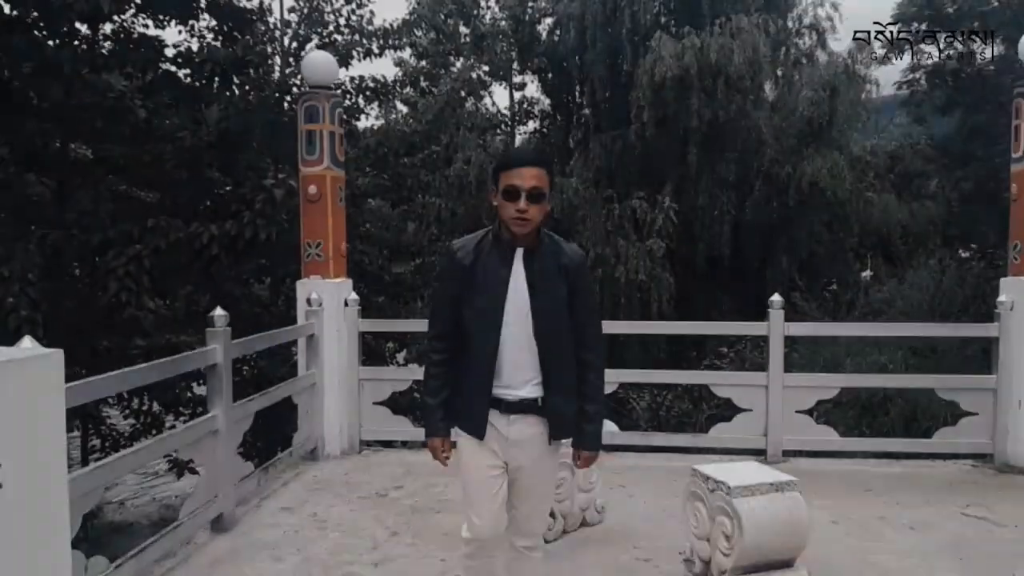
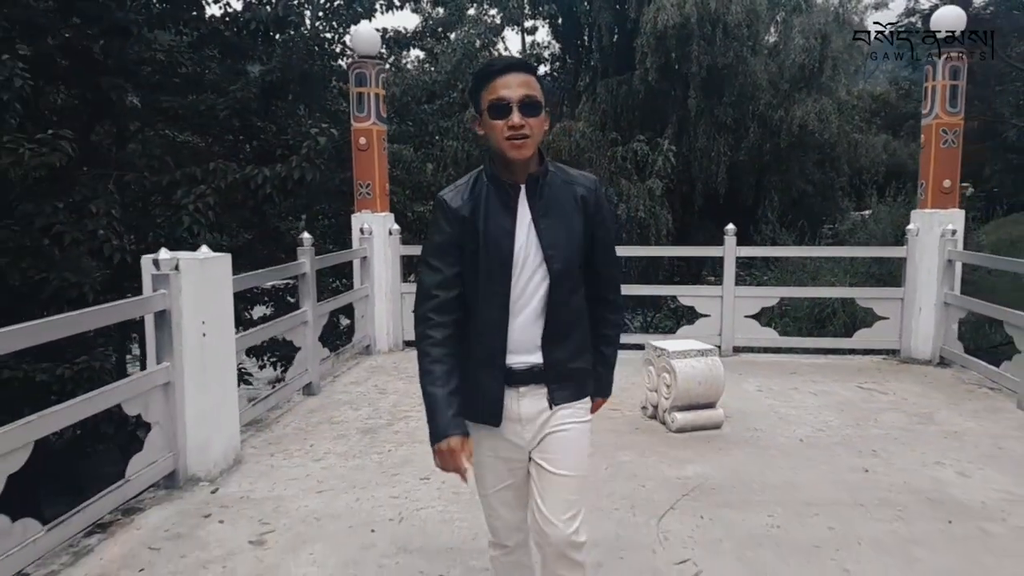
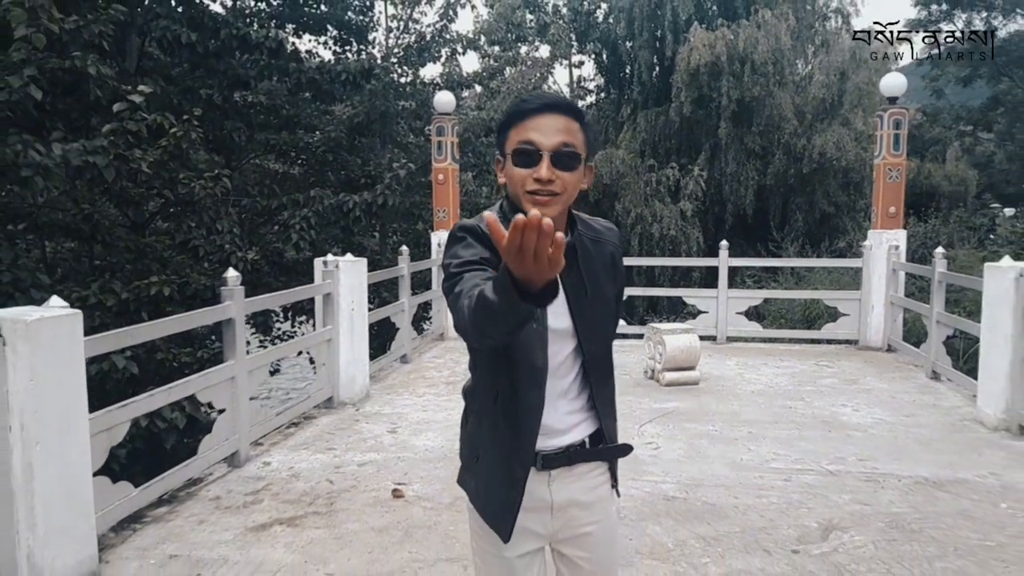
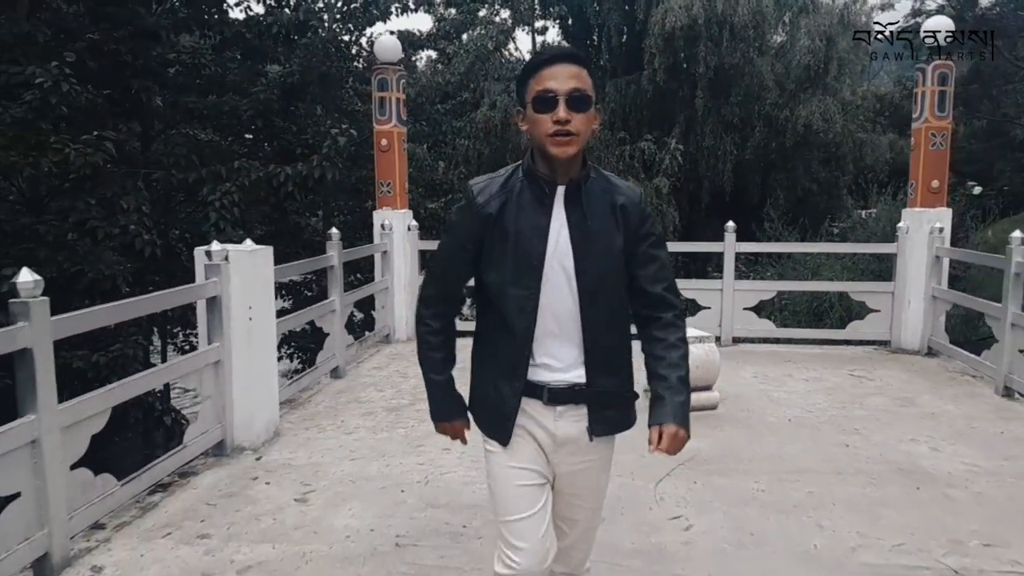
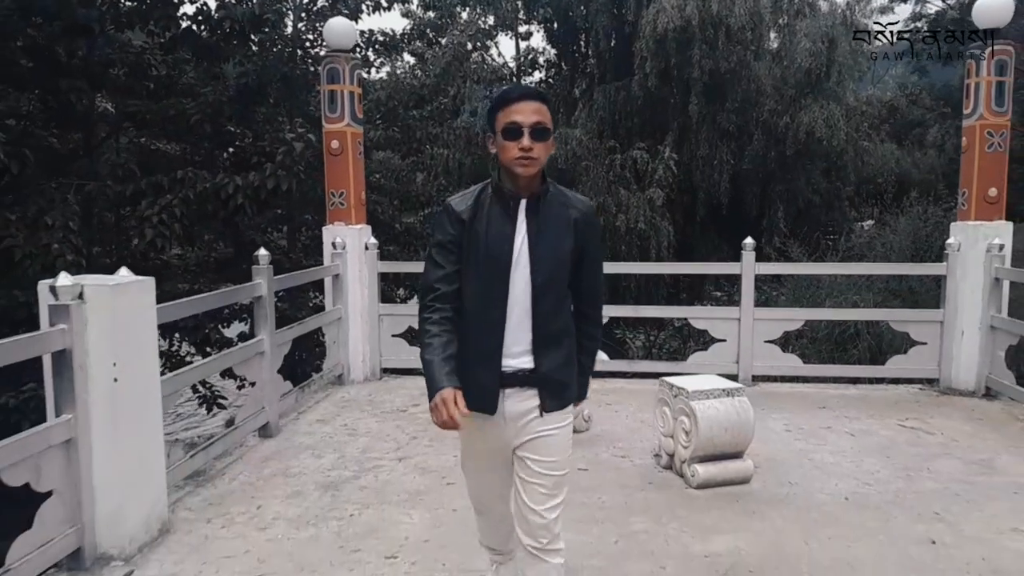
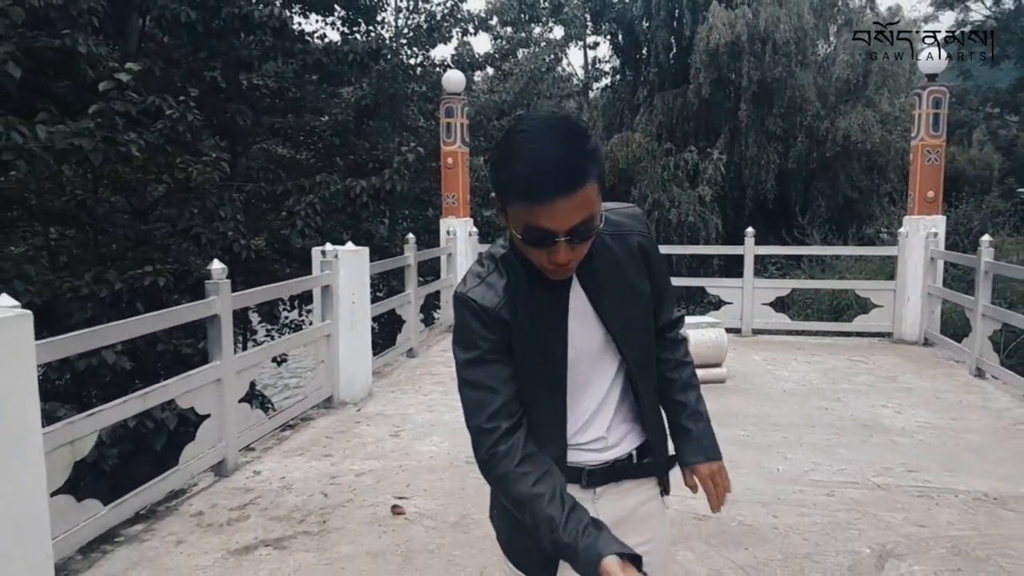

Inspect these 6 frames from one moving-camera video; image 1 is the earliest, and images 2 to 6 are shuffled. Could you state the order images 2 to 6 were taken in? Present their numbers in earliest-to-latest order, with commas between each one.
5, 2, 4, 6, 3
